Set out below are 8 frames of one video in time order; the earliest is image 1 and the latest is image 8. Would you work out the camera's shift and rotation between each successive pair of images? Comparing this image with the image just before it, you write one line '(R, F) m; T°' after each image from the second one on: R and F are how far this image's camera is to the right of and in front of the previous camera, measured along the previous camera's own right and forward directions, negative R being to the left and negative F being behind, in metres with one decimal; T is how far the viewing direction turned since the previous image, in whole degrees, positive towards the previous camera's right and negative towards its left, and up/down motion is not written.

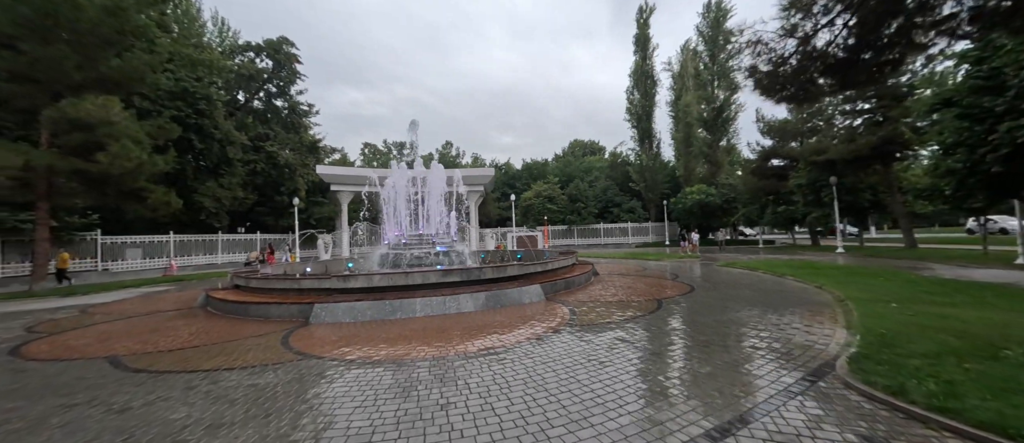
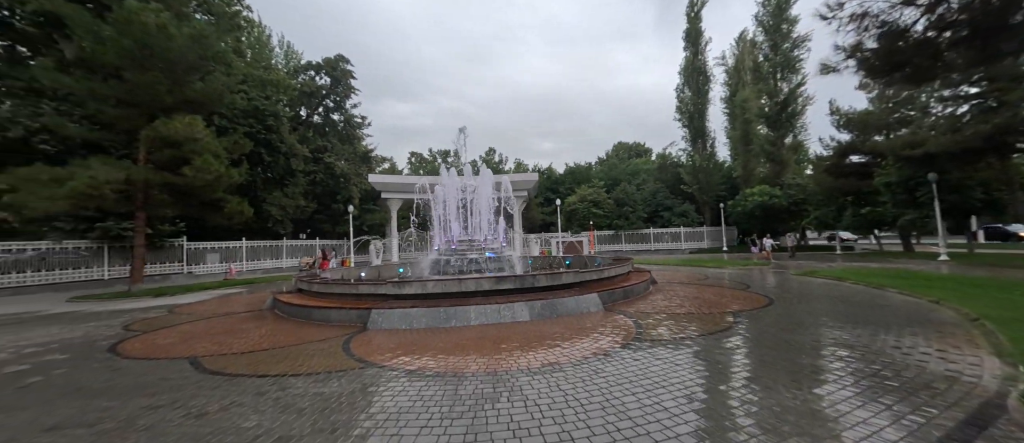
(-0.2, +0.2) m; -7°
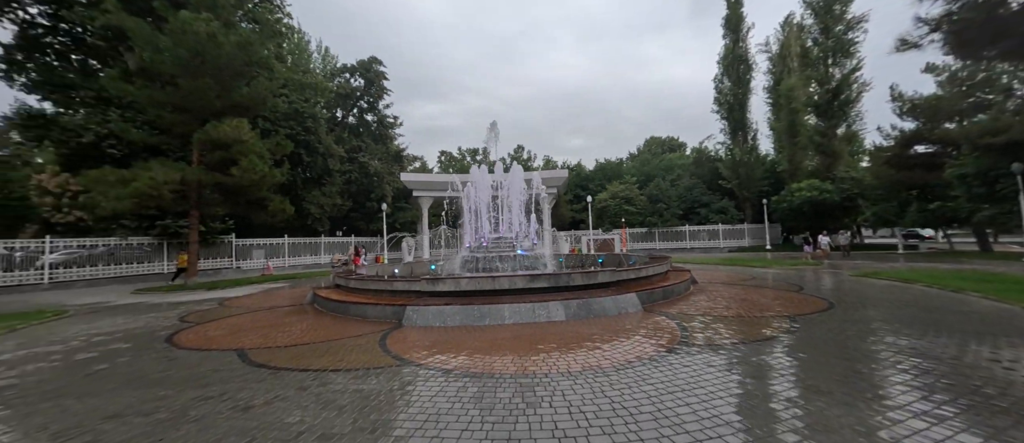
(-0.1, +0.1) m; -4°
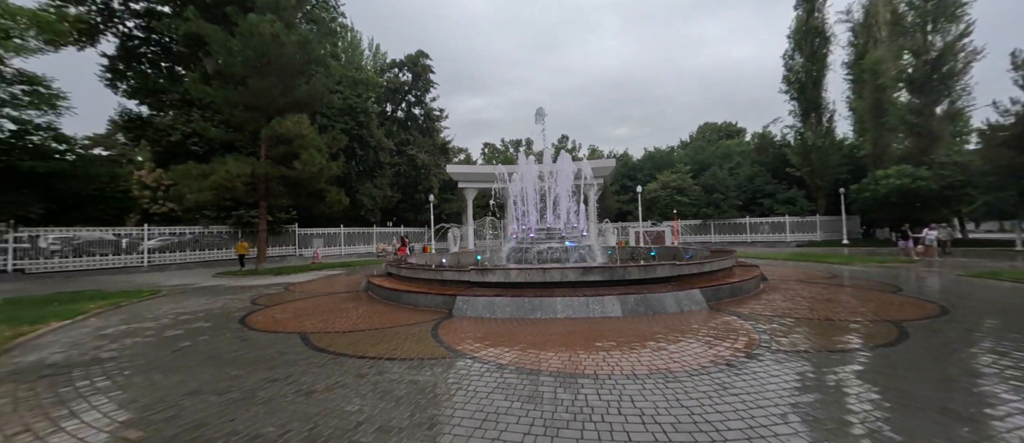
(-0.2, +0.2) m; -7°
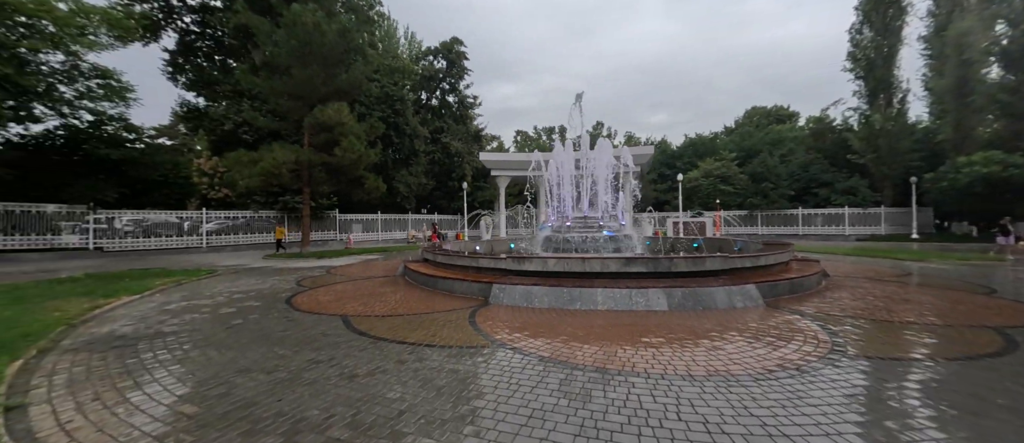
(-0.1, +0.2) m; -5°
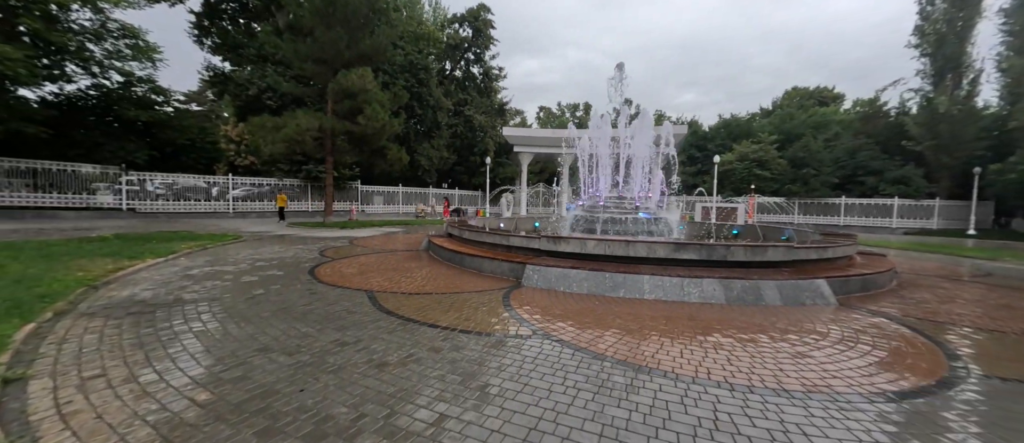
(-0.3, +0.5) m; -3°
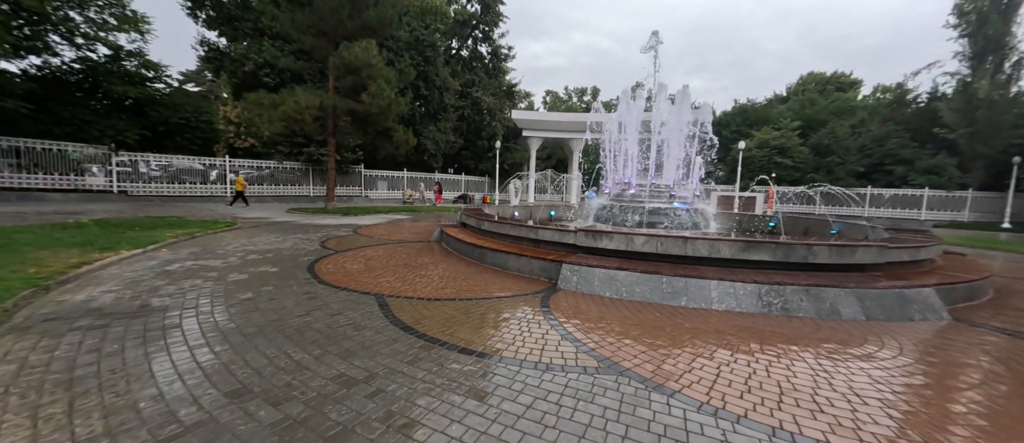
(-0.5, +1.0) m; 0°
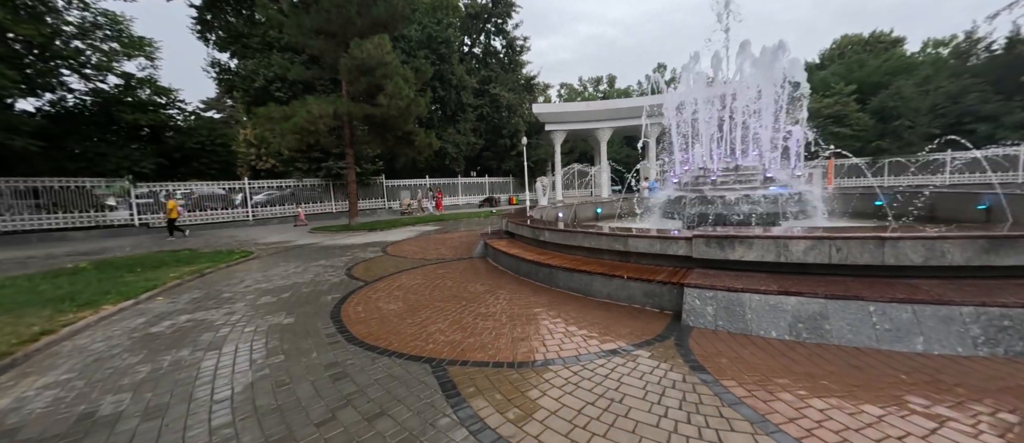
(-0.8, +1.5) m; -3°
